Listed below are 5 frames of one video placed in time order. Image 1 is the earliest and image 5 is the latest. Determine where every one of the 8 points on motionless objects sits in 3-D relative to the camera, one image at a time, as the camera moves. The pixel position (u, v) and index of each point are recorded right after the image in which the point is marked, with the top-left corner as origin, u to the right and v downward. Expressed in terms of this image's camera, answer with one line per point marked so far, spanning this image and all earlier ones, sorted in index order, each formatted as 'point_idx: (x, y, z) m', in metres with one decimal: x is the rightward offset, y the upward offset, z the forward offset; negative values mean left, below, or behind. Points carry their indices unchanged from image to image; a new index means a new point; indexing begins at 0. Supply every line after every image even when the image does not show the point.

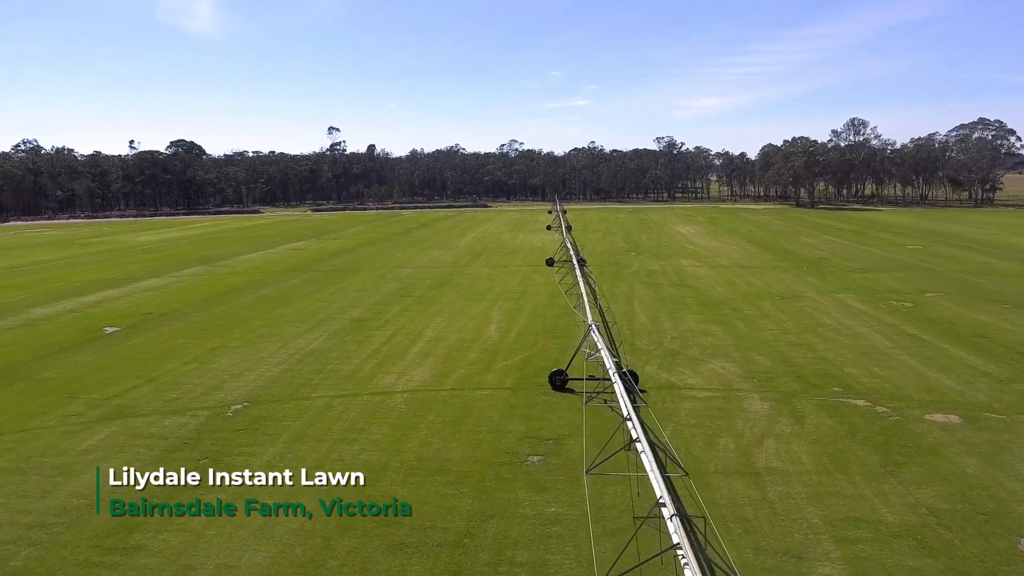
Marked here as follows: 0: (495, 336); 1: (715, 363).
0: (-0.4, -1.1, +19.9) m
1: (+4.2, -1.5, +16.9) m
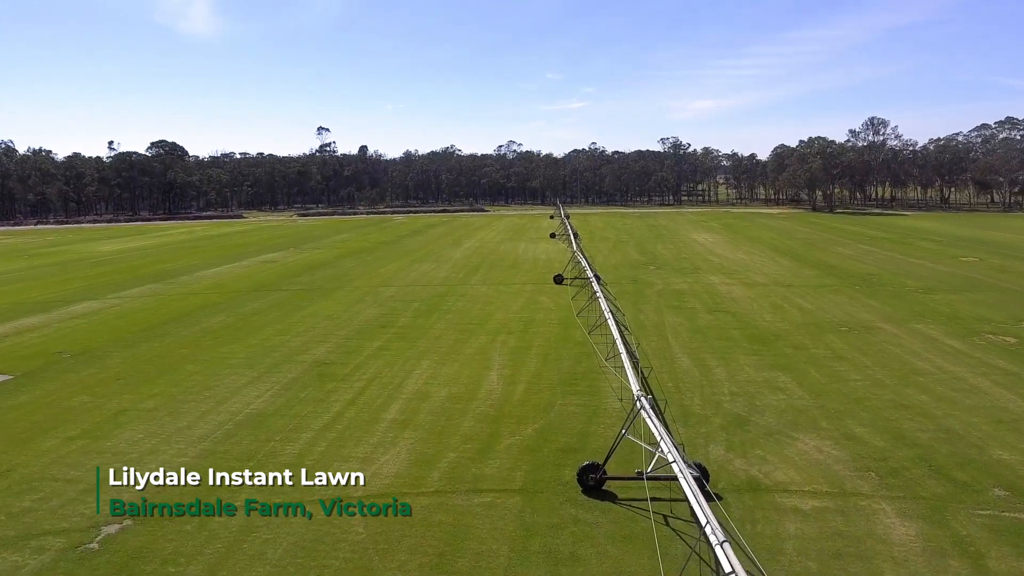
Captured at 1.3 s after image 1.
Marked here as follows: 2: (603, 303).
0: (-0.3, -1.9, +15.1) m
1: (+4.3, -2.3, +12.2) m
2: (+2.1, -0.2, +19.4) m
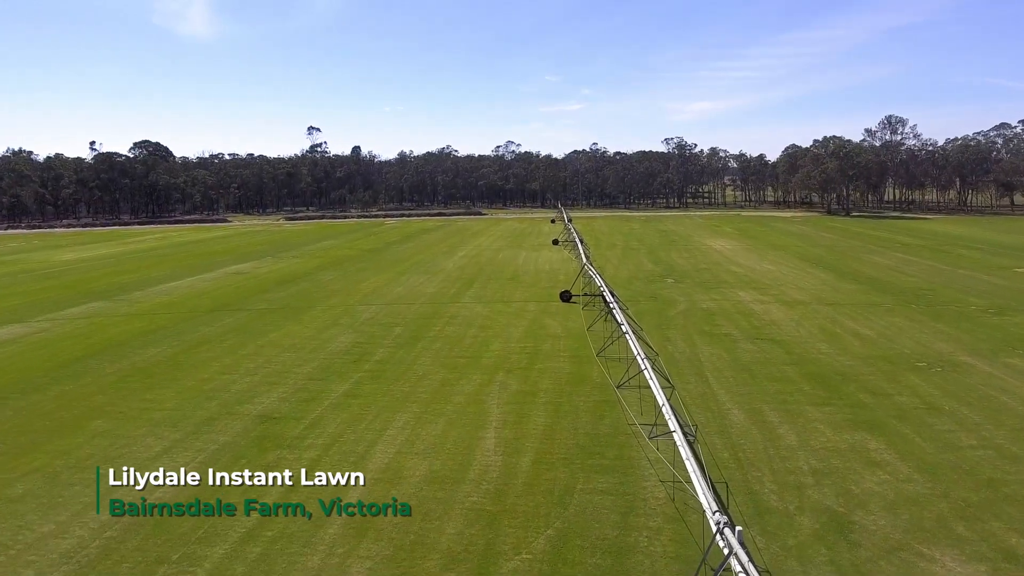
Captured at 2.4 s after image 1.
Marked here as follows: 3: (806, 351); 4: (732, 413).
0: (-0.3, -2.4, +11.2) m
1: (+4.3, -2.8, +8.3) m
2: (+2.1, -0.7, +15.6) m
3: (+6.4, -1.4, +18.1) m
4: (+3.6, -2.0, +13.4) m
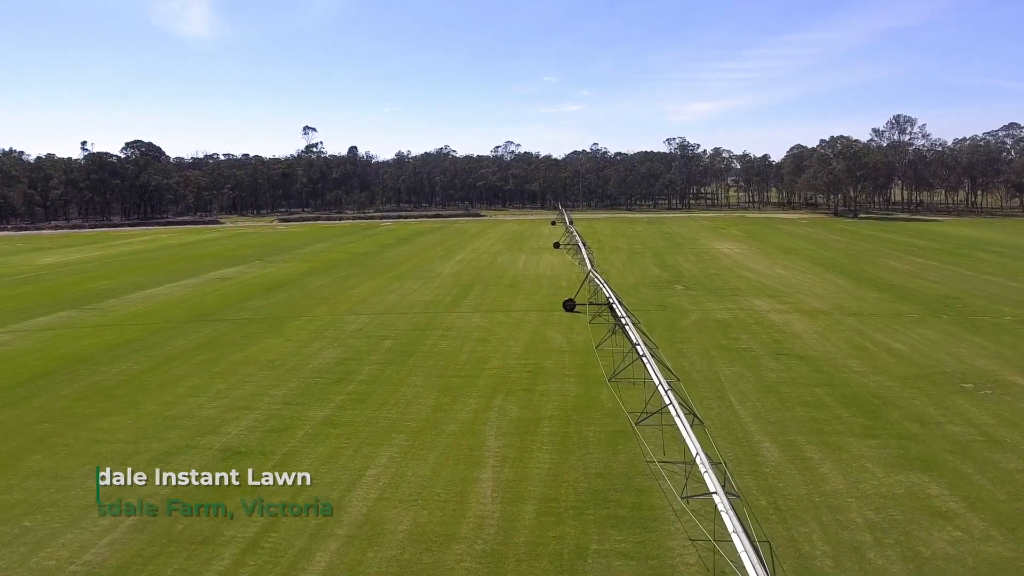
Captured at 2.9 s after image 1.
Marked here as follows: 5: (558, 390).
0: (-0.3, -2.6, +9.5) m
1: (+4.4, -3.0, +6.6) m
2: (+2.1, -1.0, +13.8) m
3: (+6.4, -1.6, +16.3) m
4: (+3.6, -2.3, +11.7) m
5: (+0.8, -1.8, +14.8) m
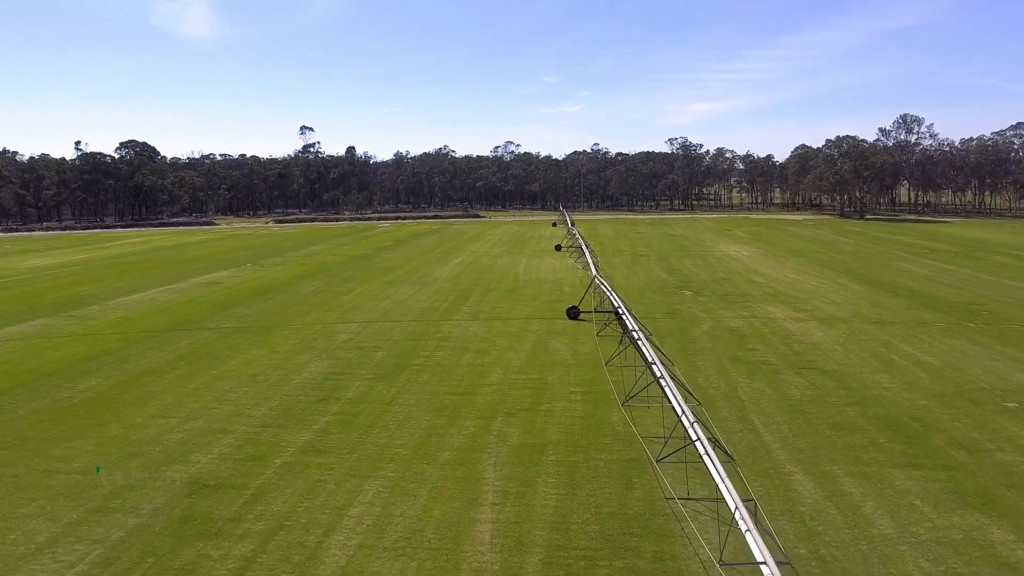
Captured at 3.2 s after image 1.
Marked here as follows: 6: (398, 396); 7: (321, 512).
0: (-0.2, -2.8, +8.2) m
1: (+4.4, -3.2, +5.3) m
2: (+2.2, -1.1, +12.6) m
3: (+6.4, -1.8, +15.1) m
4: (+3.6, -2.4, +10.4) m
5: (+0.9, -2.0, +13.6) m
6: (-2.0, -1.9, +14.6) m
7: (-2.2, -2.6, +9.6) m
